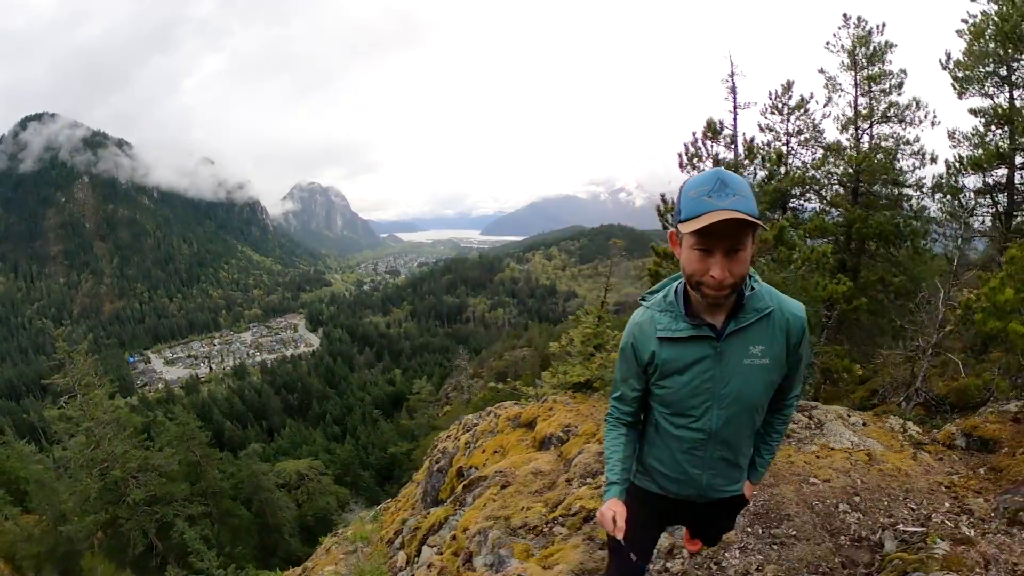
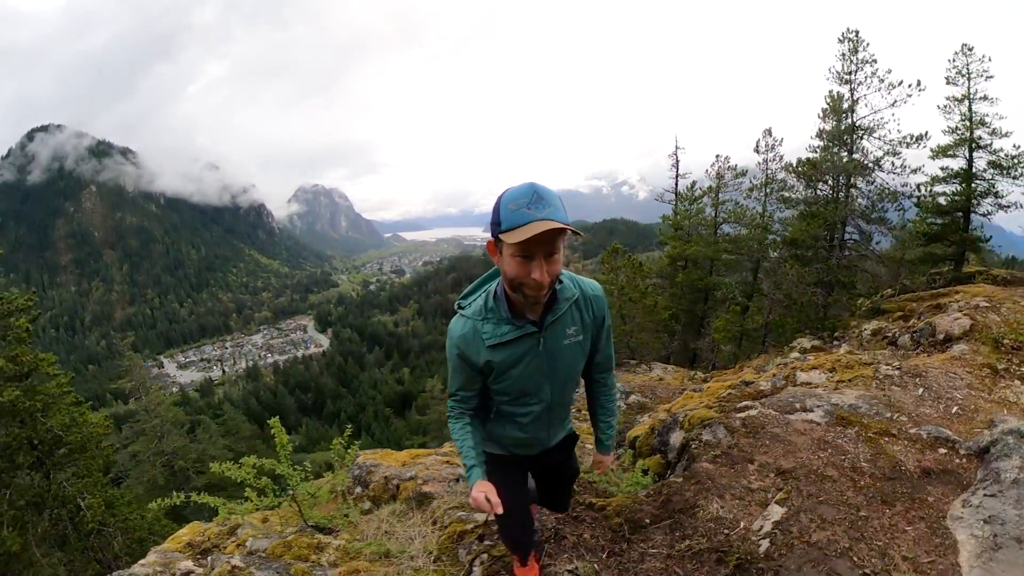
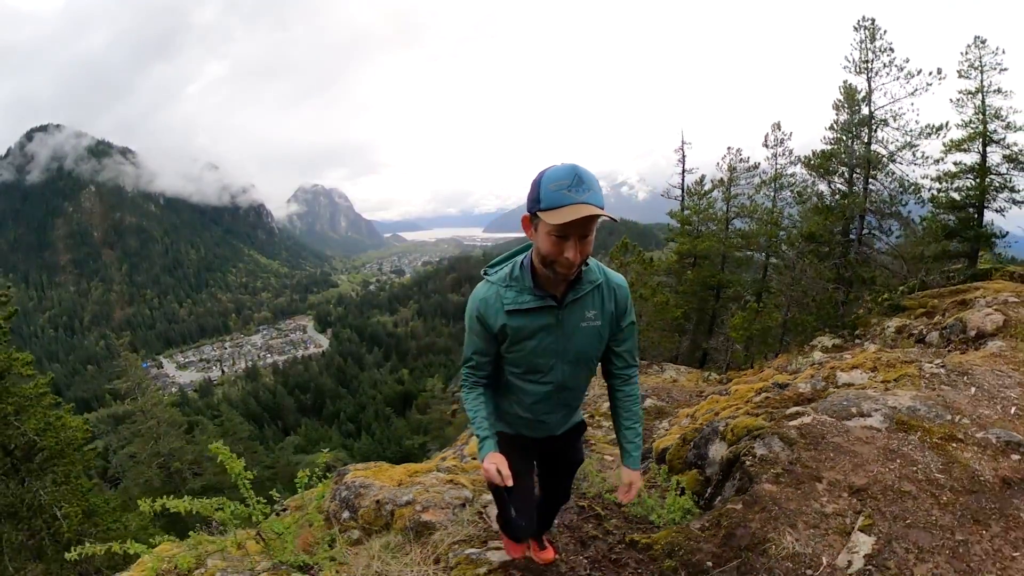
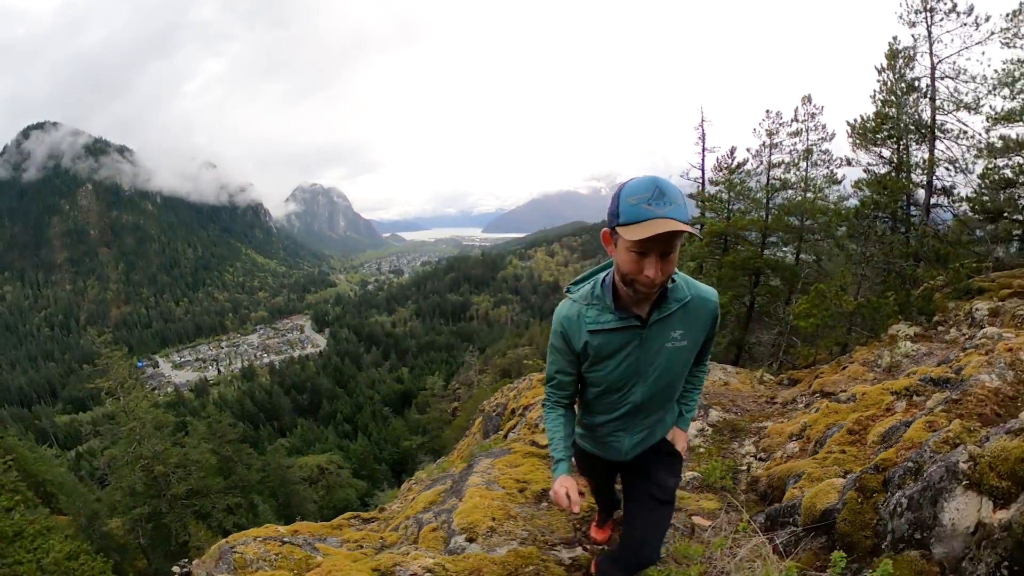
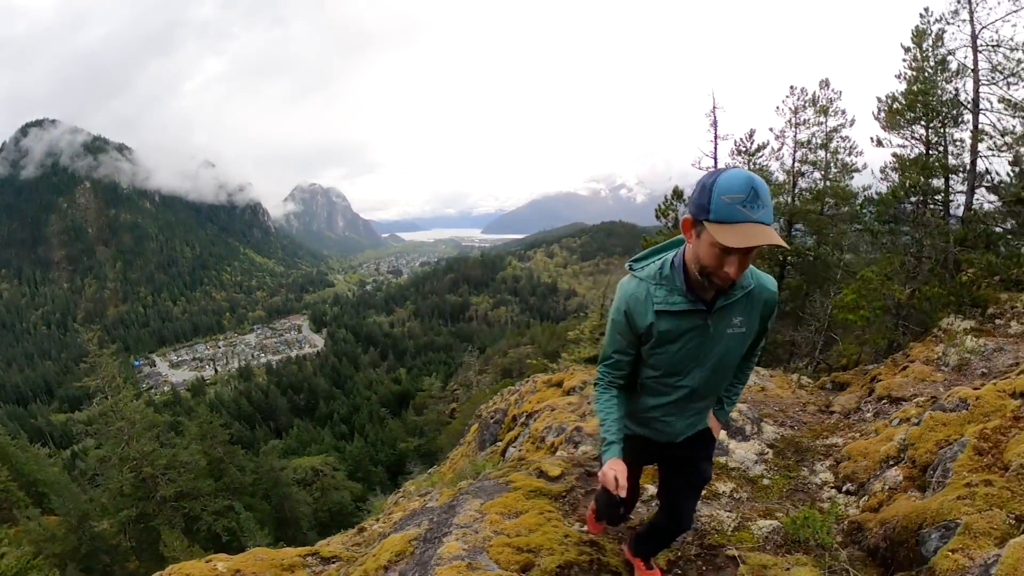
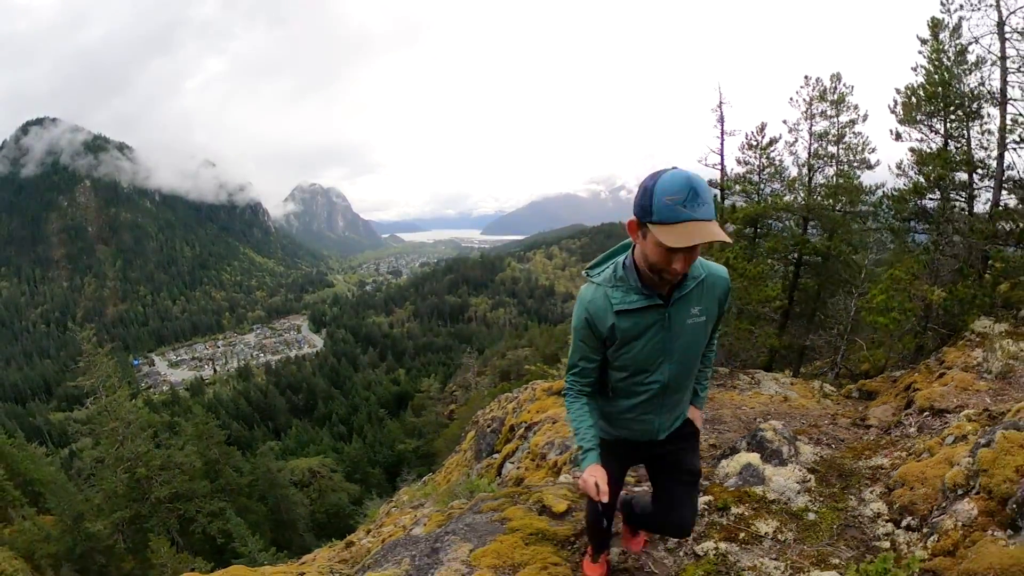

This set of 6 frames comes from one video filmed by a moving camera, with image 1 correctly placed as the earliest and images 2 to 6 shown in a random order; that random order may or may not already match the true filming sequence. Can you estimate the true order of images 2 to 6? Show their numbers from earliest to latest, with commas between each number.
6, 5, 4, 3, 2
